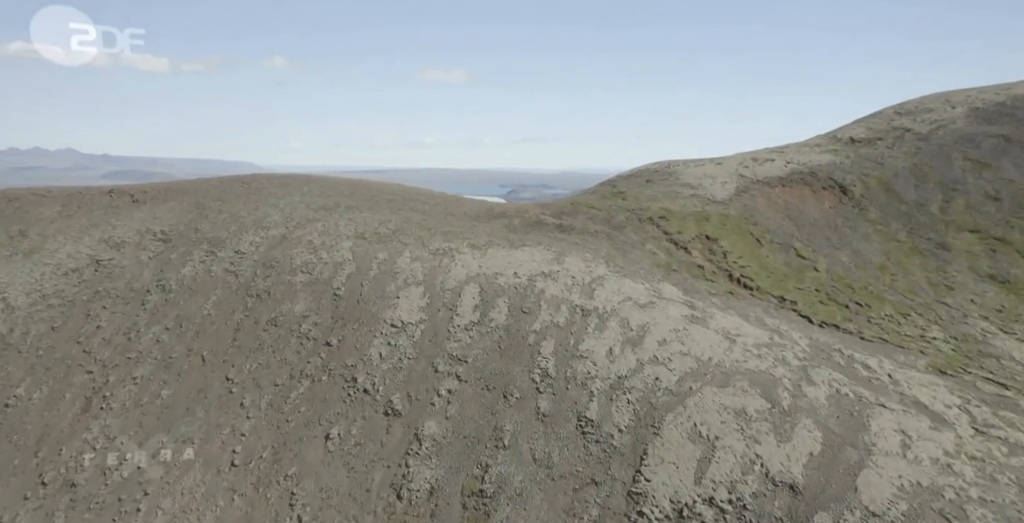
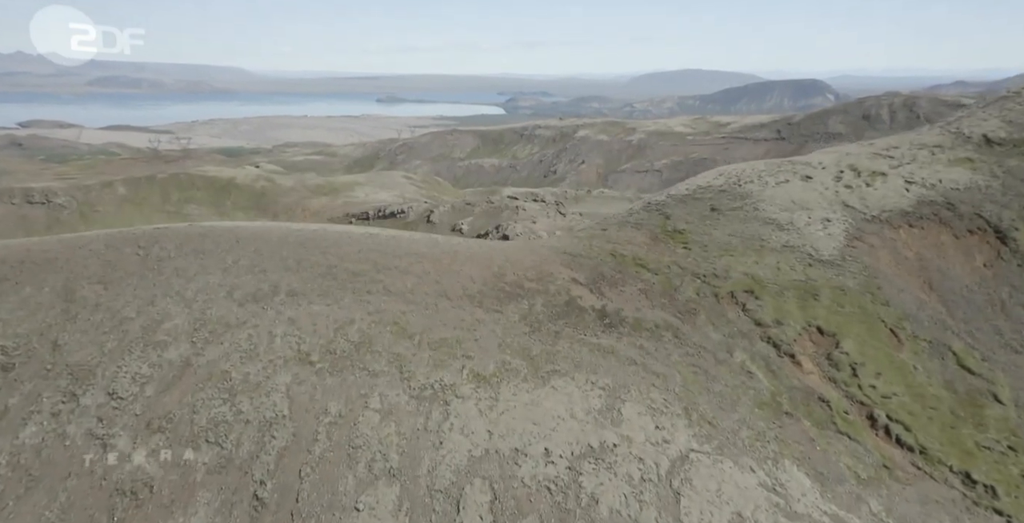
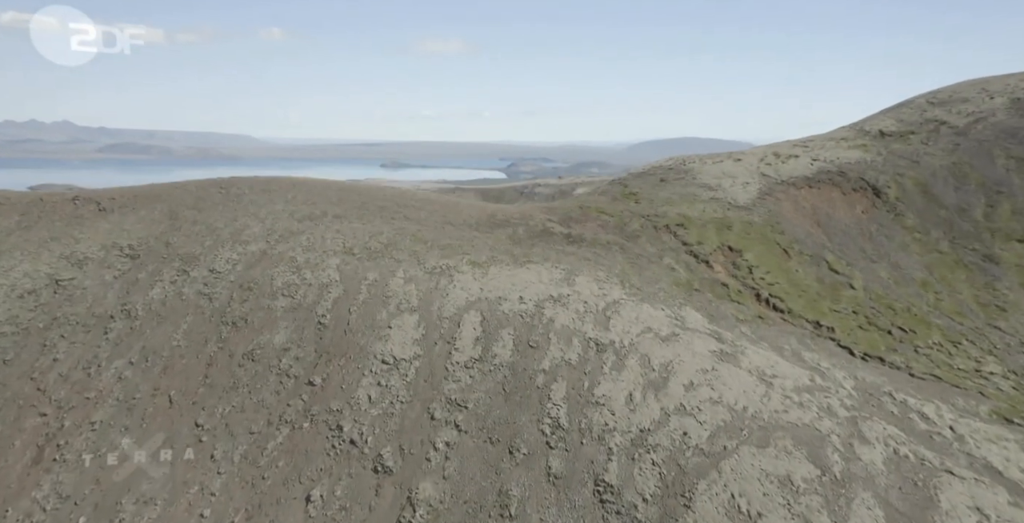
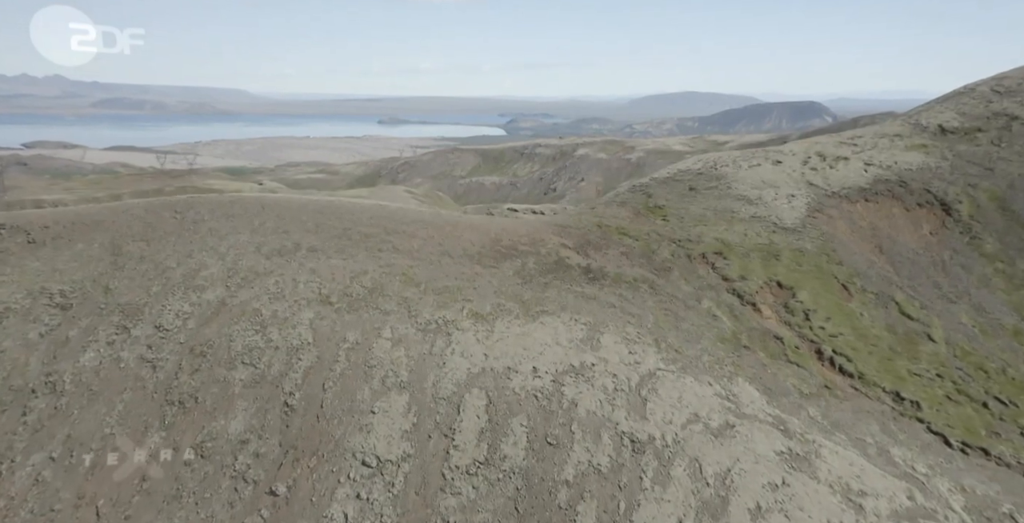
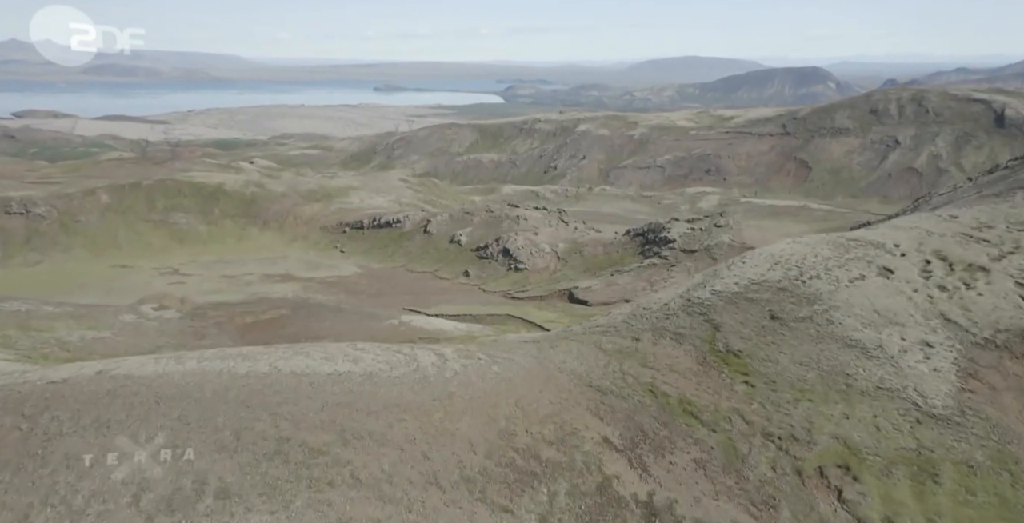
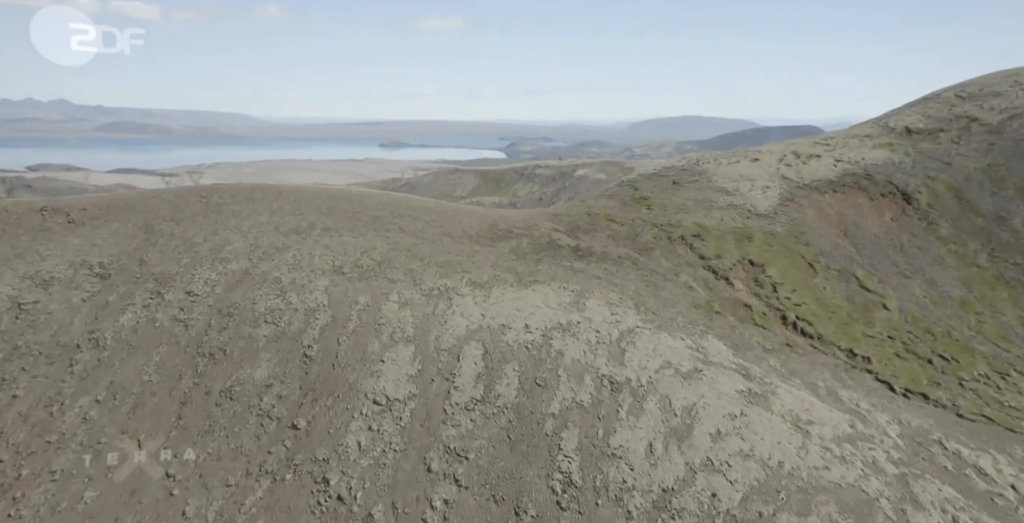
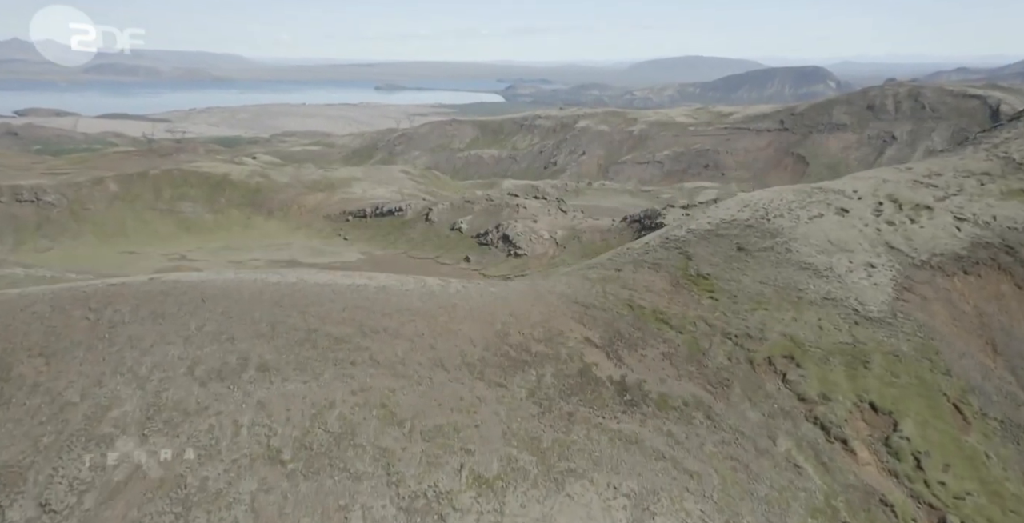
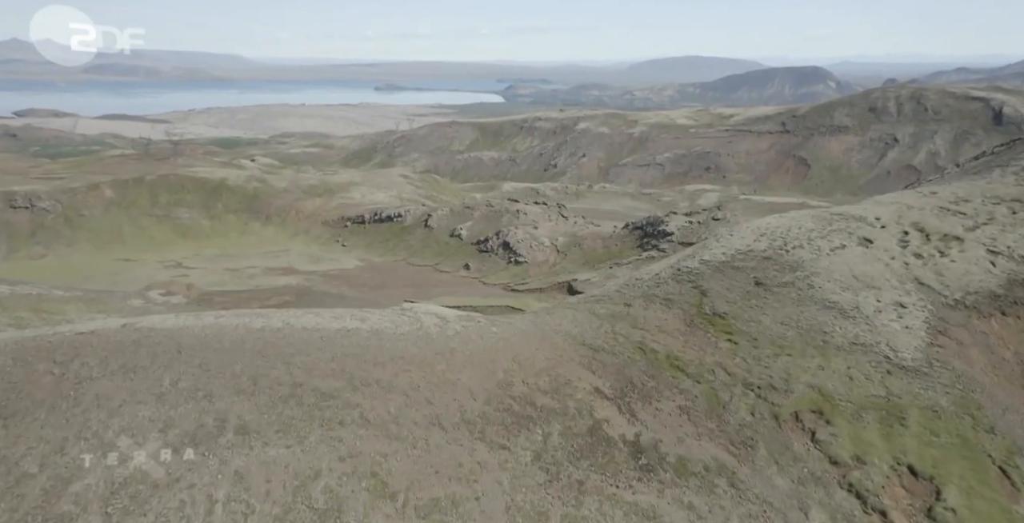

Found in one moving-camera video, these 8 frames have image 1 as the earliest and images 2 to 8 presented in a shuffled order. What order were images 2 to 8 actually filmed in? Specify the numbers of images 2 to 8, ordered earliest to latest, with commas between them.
3, 6, 4, 2, 7, 8, 5
